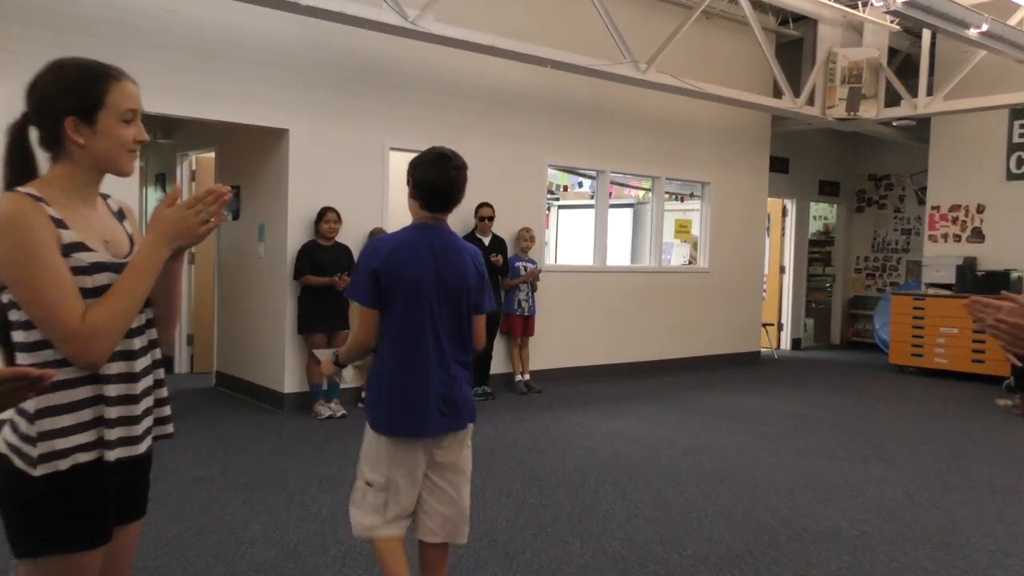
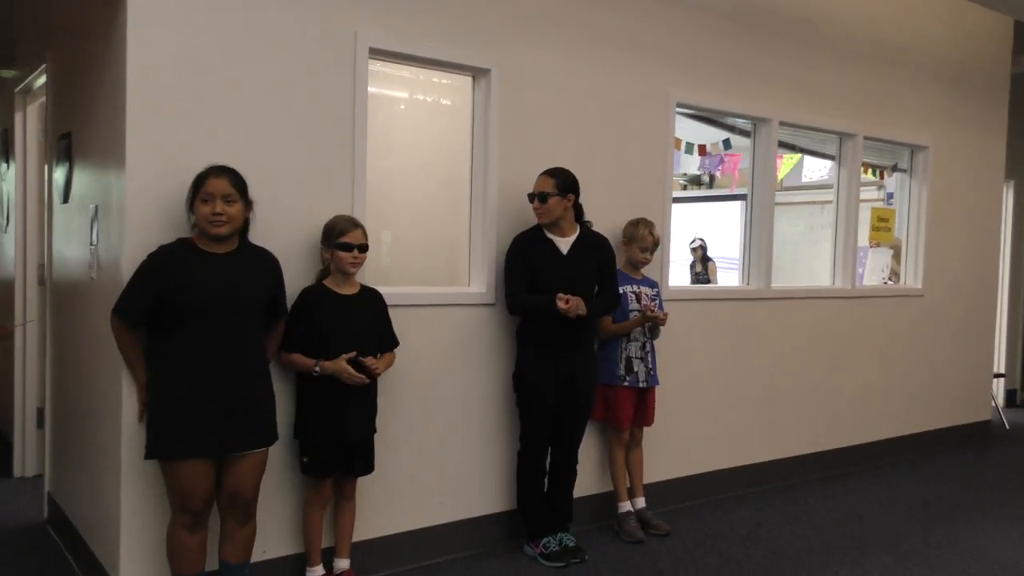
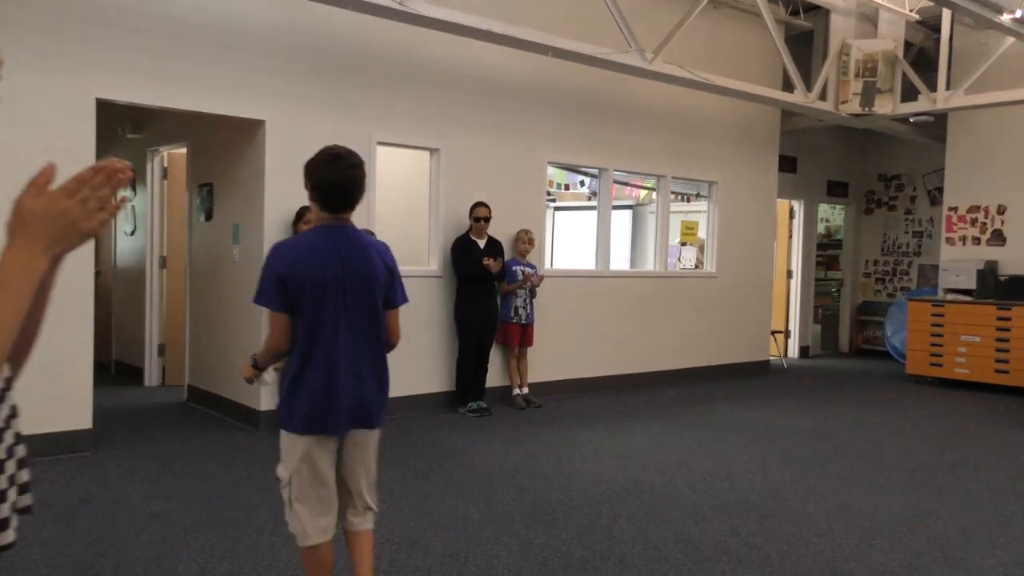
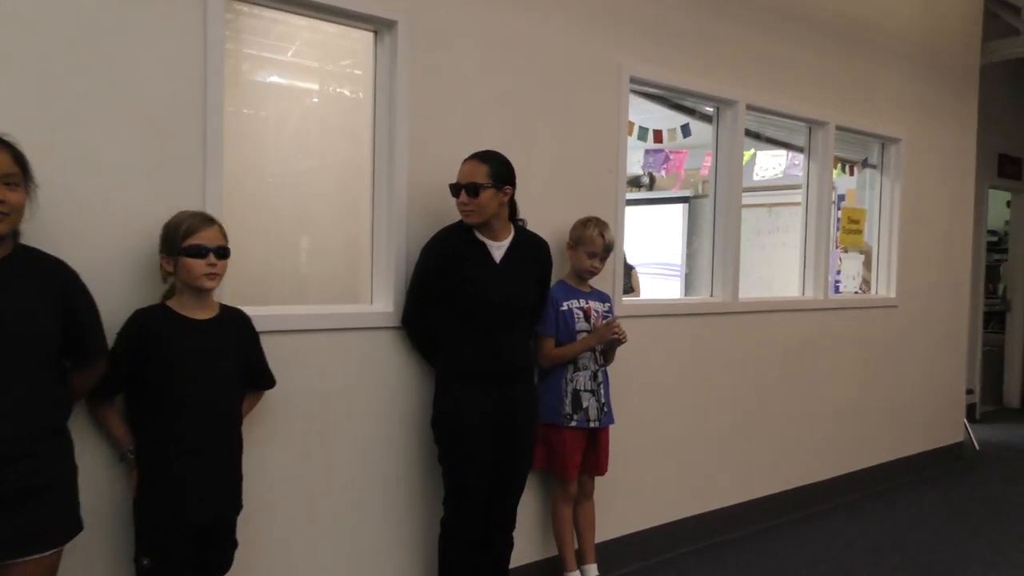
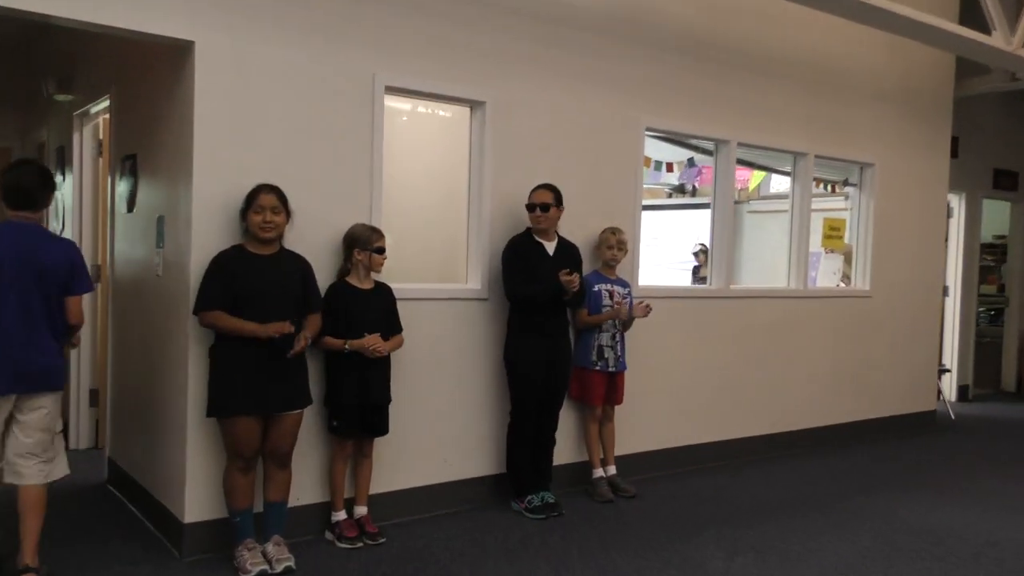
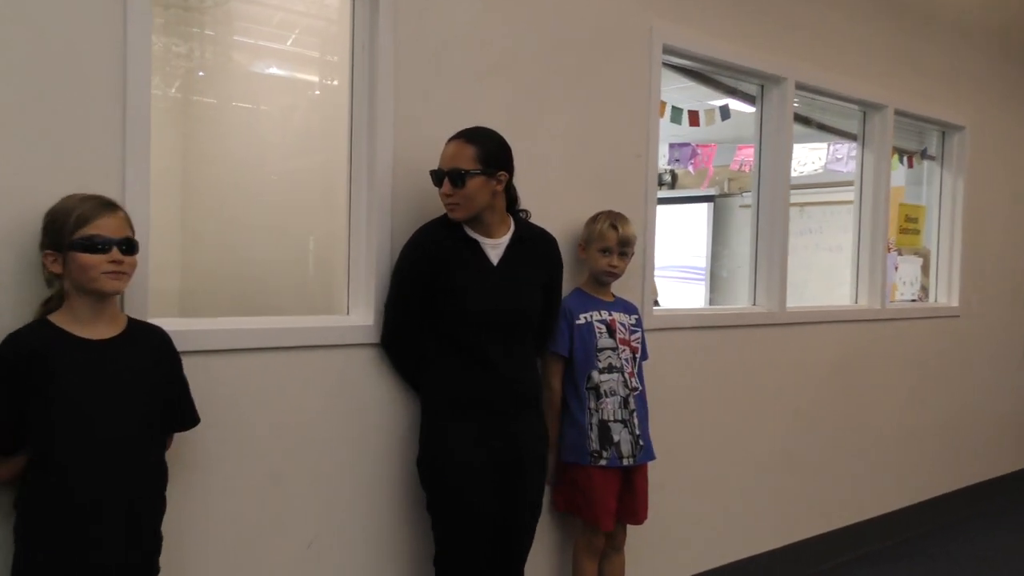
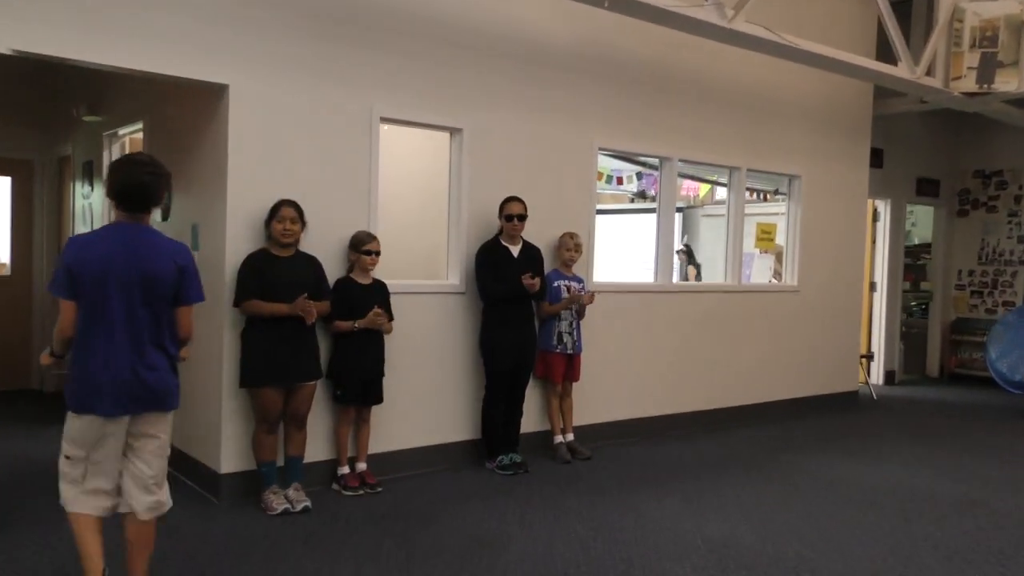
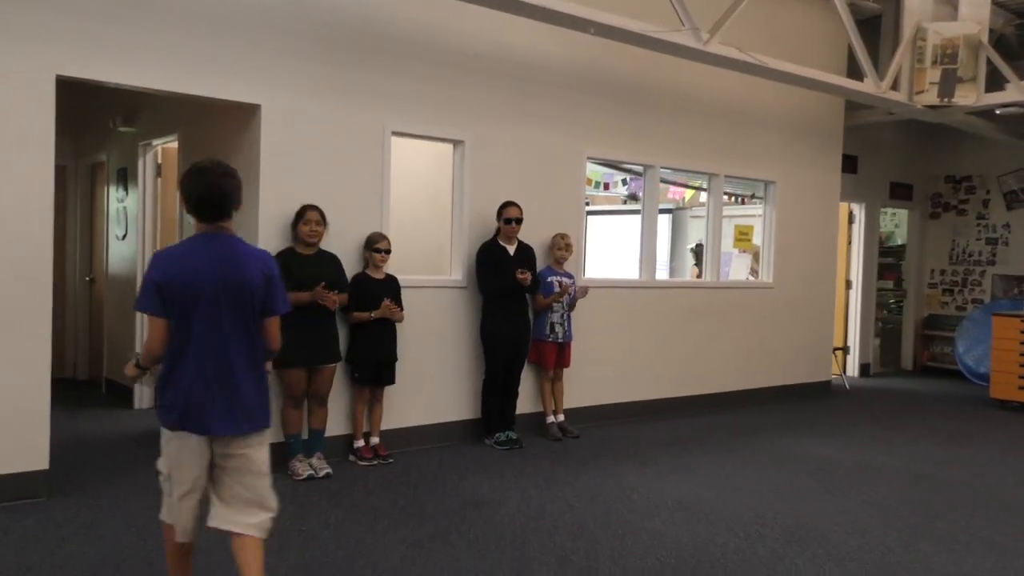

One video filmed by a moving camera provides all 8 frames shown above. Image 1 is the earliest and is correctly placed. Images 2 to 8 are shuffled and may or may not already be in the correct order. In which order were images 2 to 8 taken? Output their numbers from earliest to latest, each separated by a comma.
3, 8, 7, 5, 2, 4, 6
